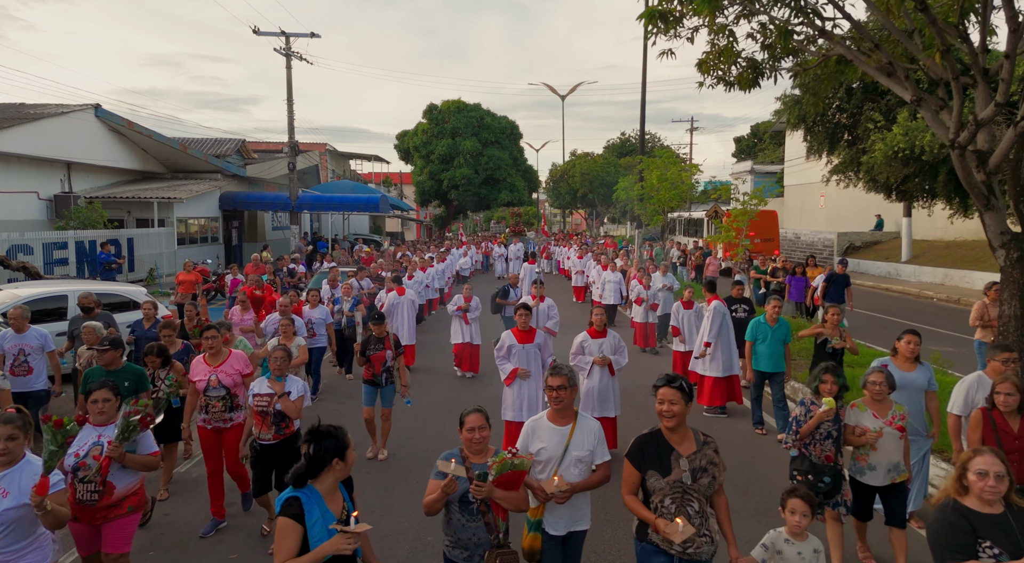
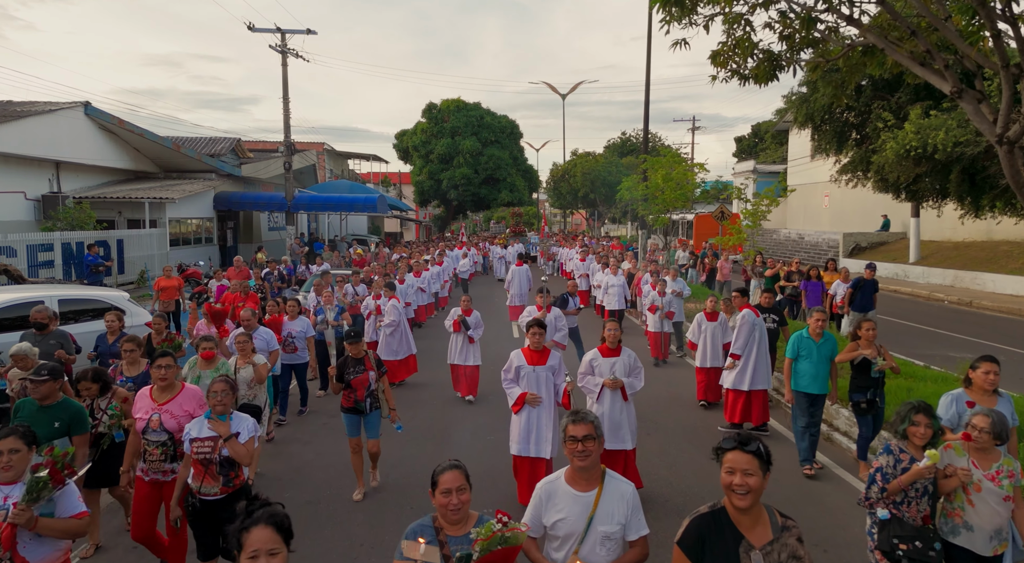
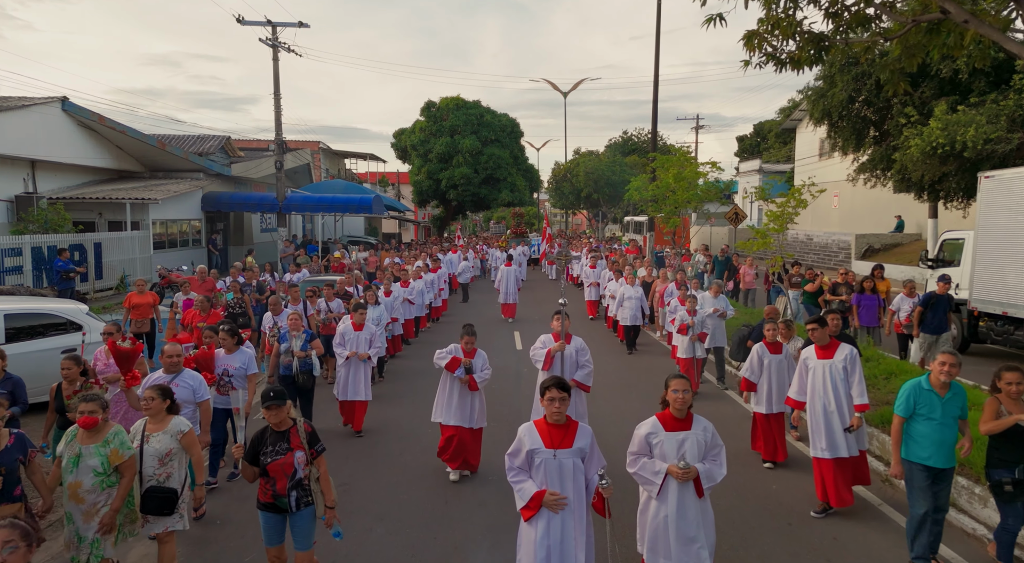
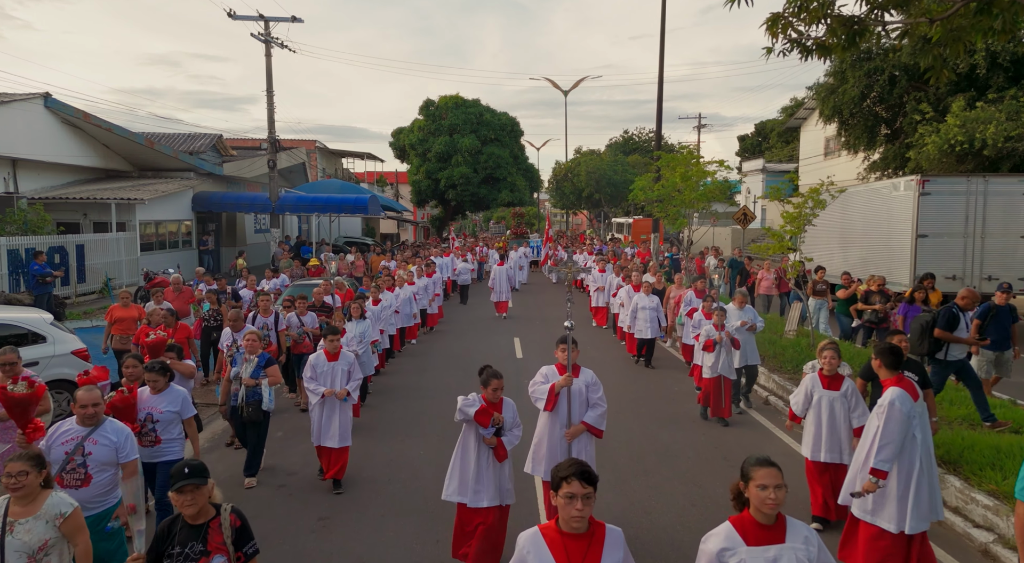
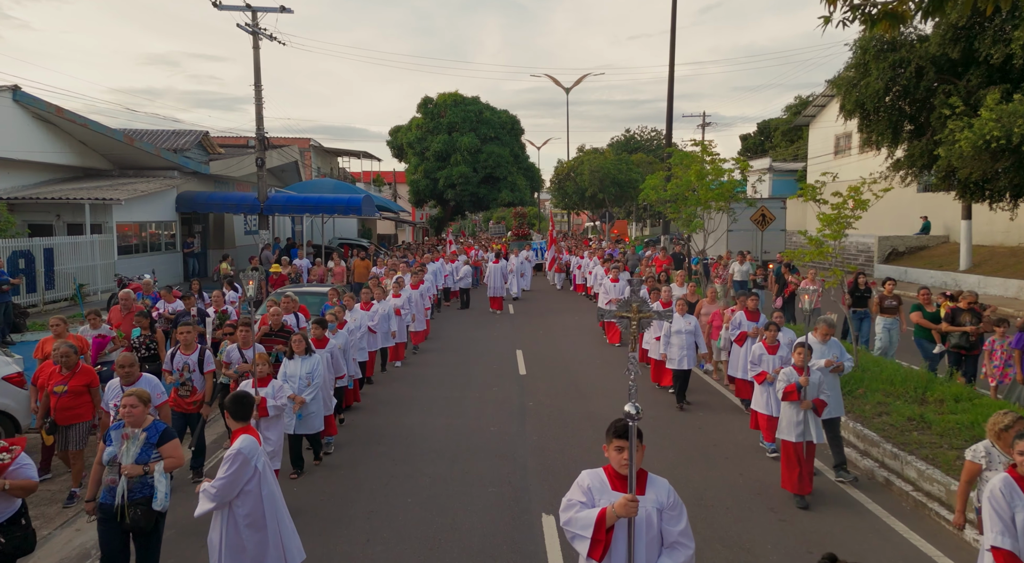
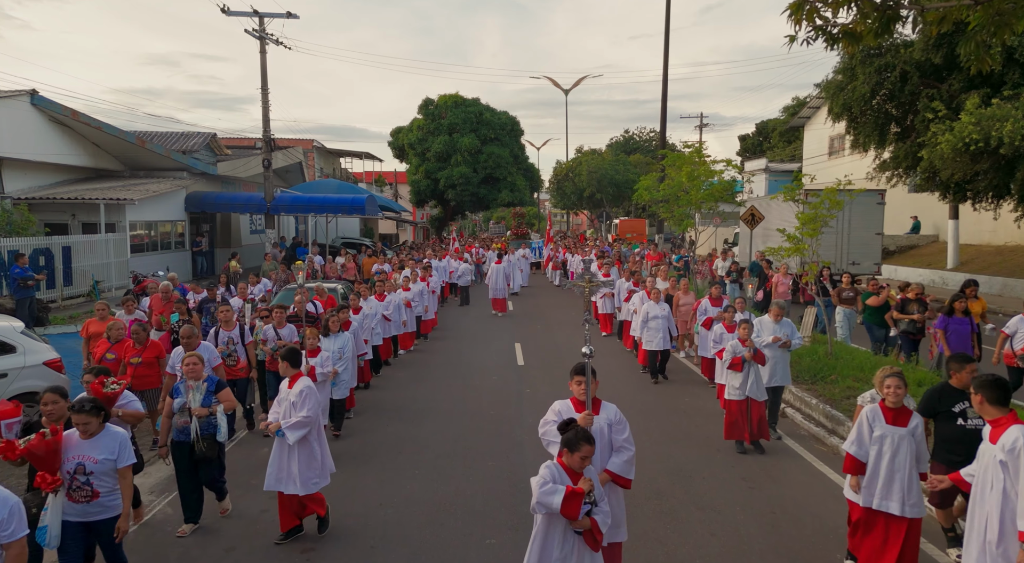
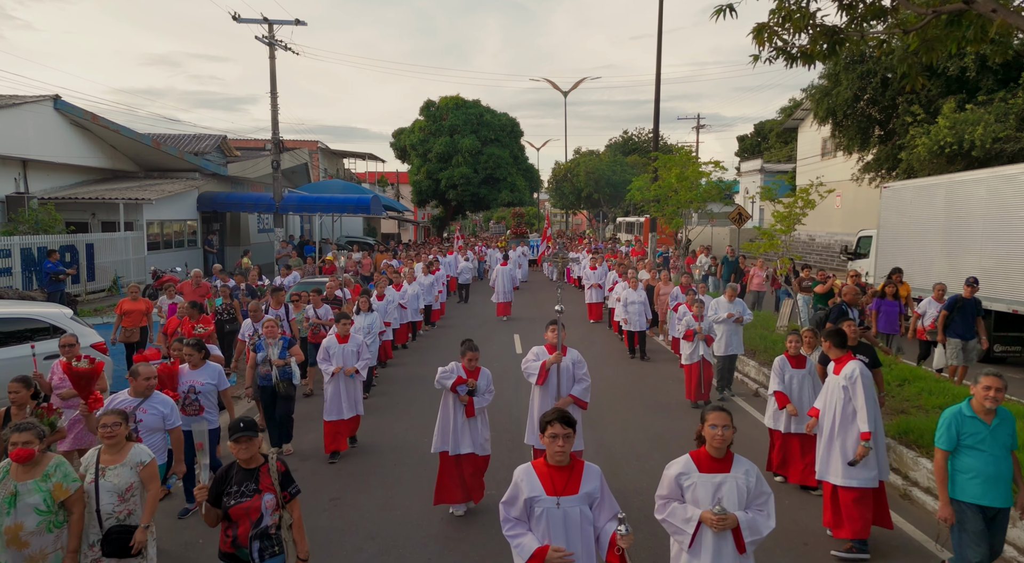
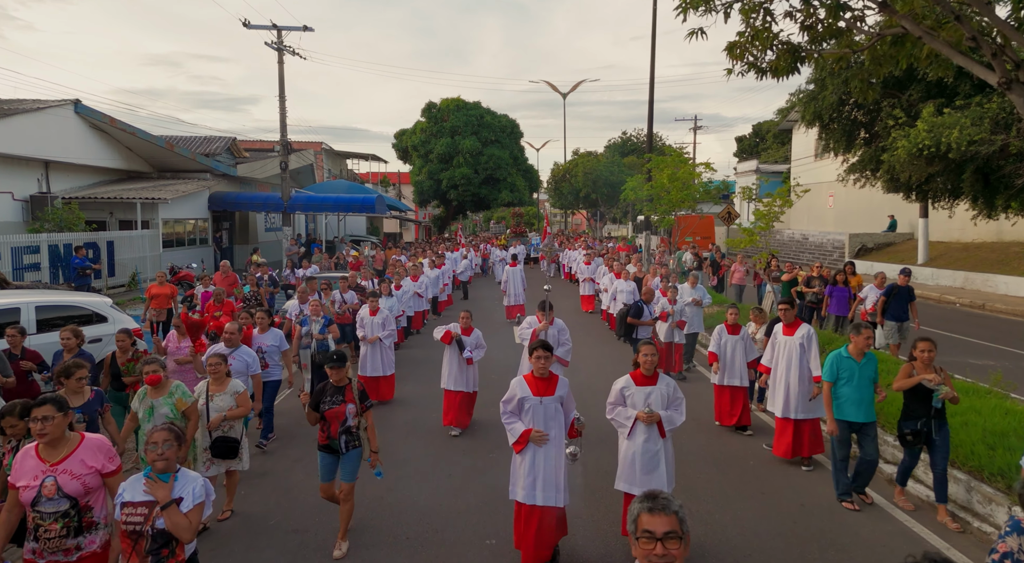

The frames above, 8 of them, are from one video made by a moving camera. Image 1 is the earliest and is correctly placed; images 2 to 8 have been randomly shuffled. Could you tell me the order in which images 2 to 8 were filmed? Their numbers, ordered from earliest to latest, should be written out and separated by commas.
2, 8, 3, 7, 4, 6, 5
